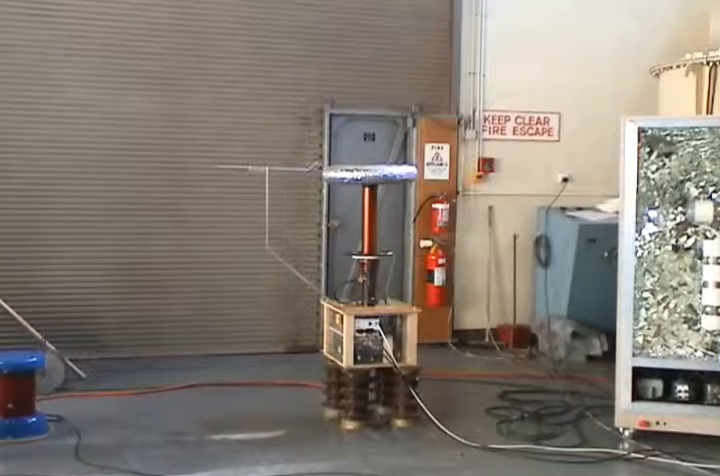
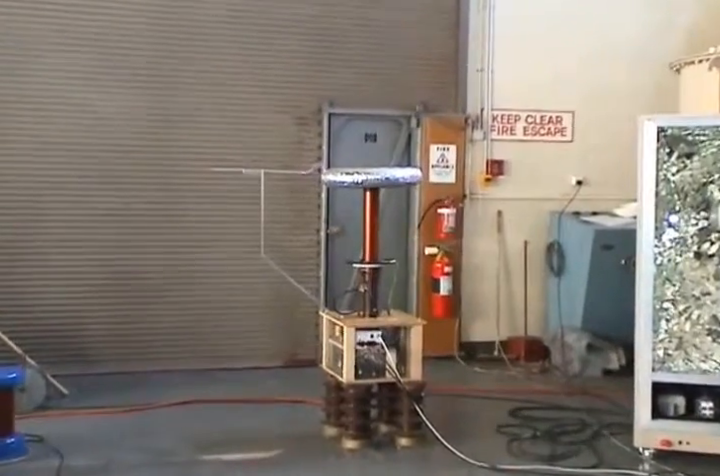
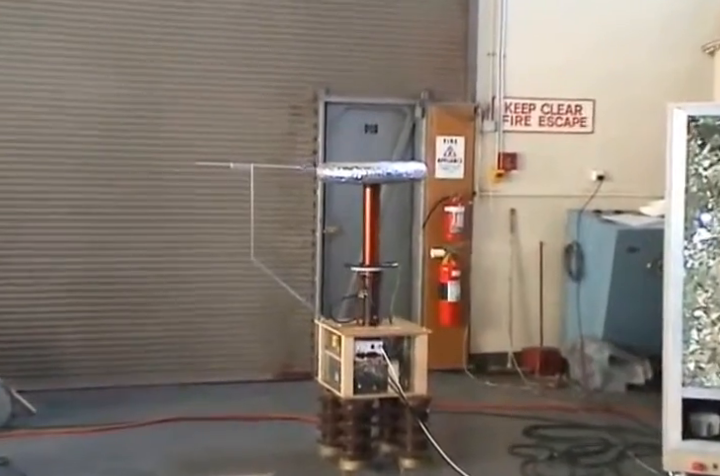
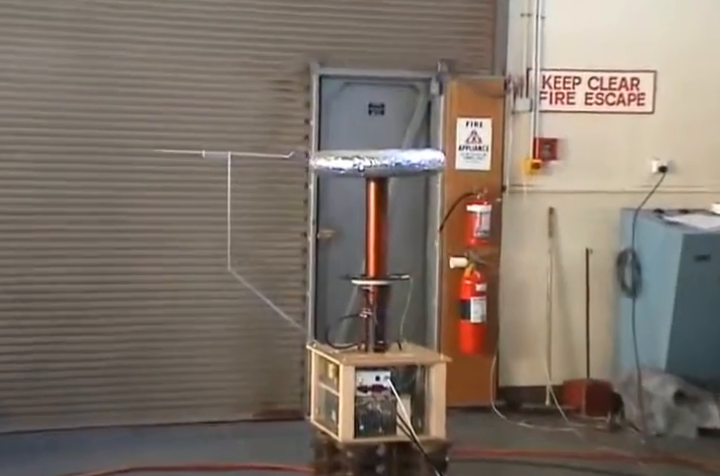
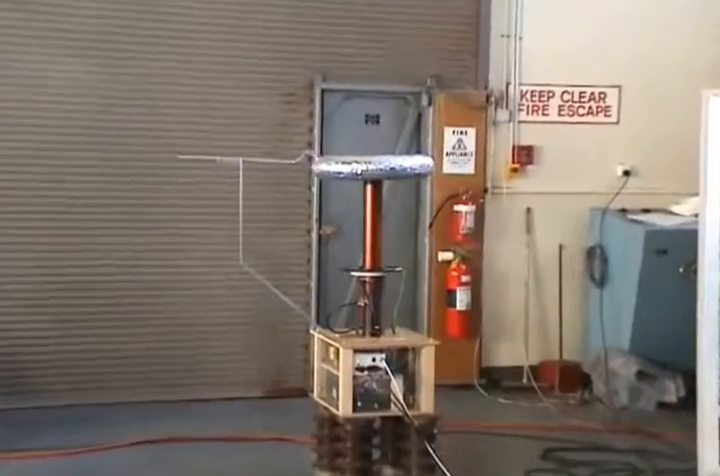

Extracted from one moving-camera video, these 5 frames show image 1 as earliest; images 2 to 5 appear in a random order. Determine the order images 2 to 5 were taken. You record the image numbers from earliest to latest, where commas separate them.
2, 3, 5, 4
